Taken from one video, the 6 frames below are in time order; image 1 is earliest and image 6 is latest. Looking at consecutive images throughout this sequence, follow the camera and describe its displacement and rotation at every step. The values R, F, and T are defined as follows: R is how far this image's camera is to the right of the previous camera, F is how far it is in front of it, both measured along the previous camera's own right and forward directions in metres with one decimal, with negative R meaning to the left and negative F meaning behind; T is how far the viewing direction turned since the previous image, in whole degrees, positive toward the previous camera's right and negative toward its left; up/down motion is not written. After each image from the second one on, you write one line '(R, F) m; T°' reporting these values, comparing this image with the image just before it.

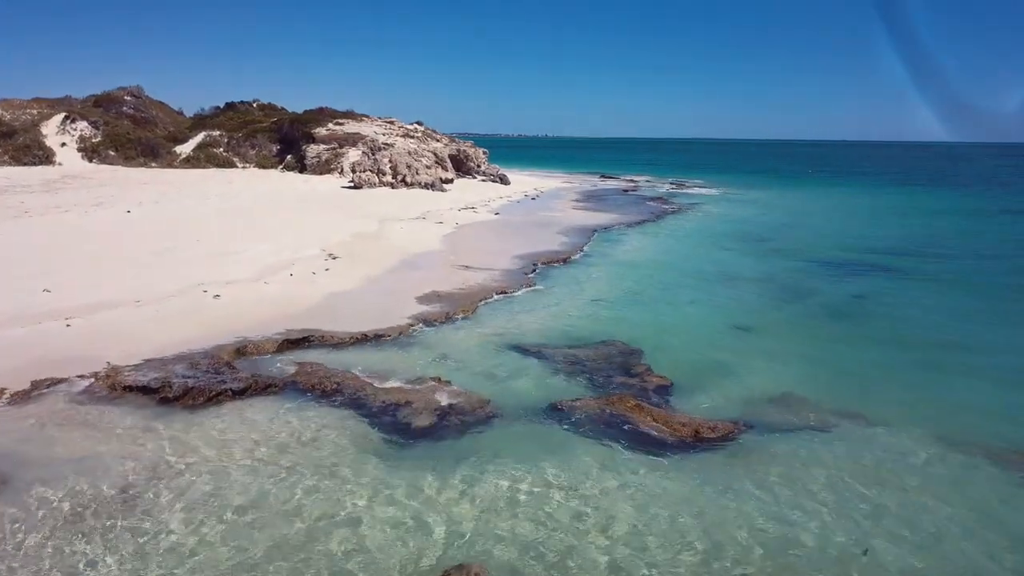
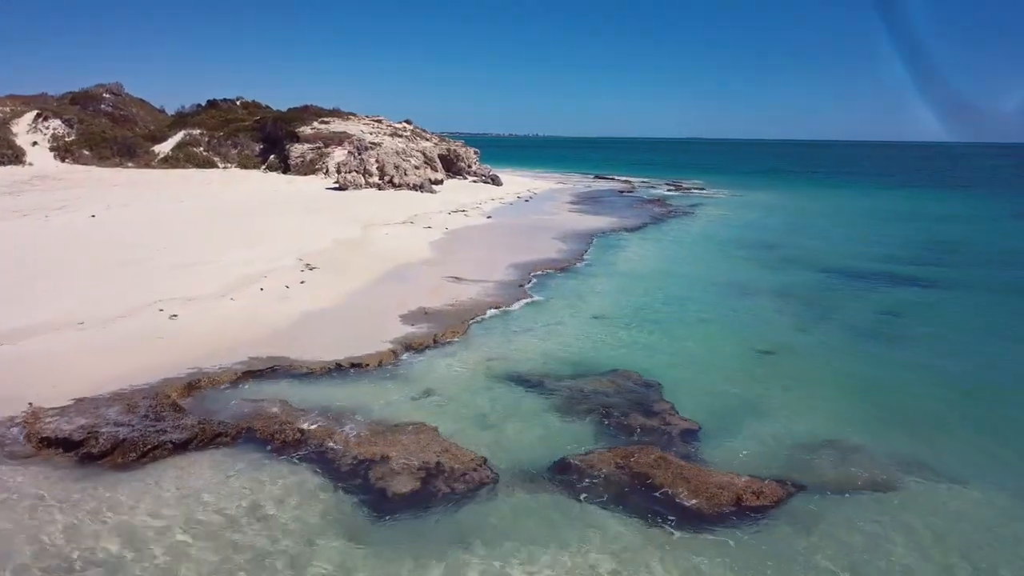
(-0.1, +1.7) m; +1°
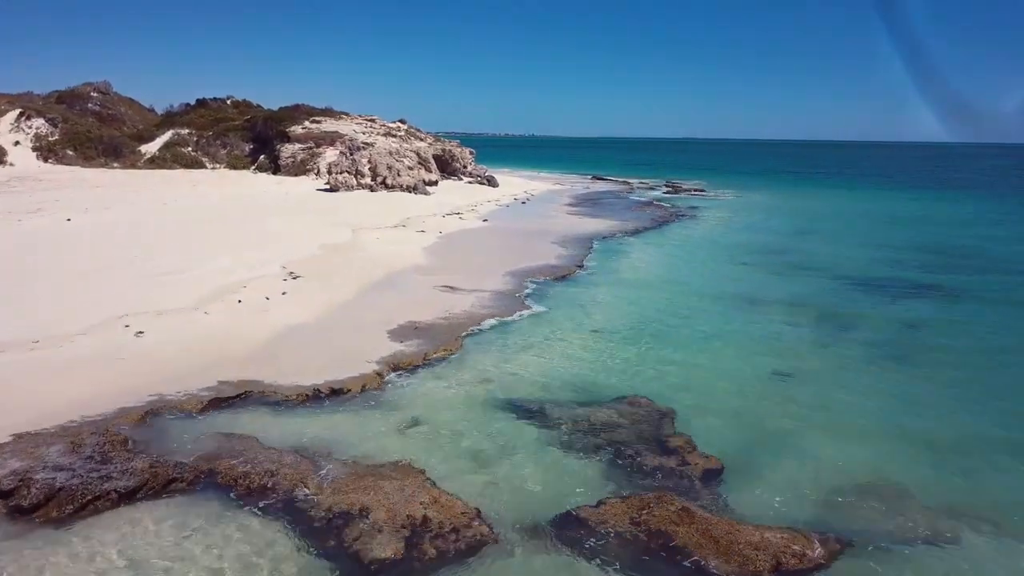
(0.0, +1.1) m; 0°
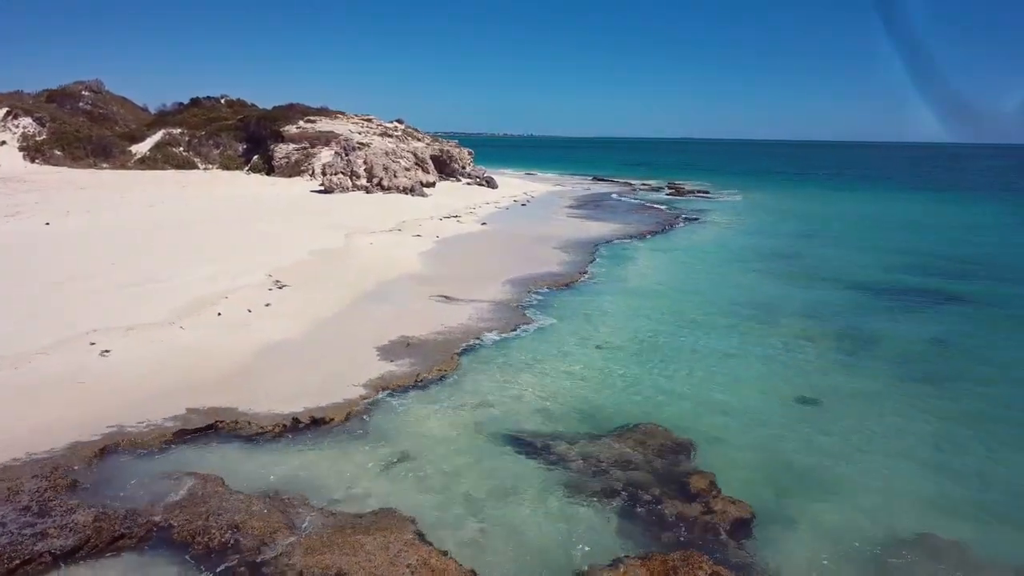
(0.0, +1.0) m; 0°
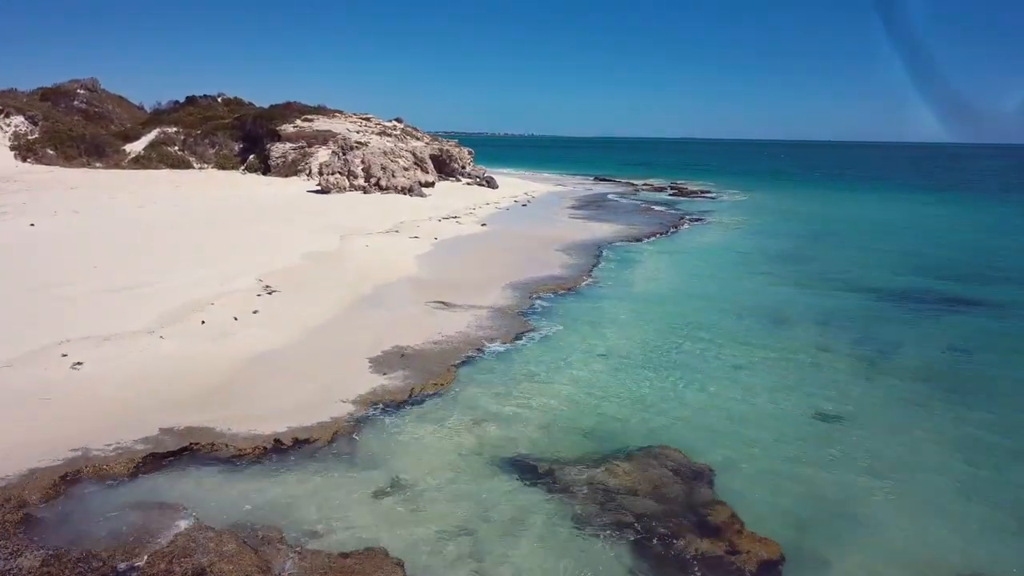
(0.0, +0.7) m; 0°
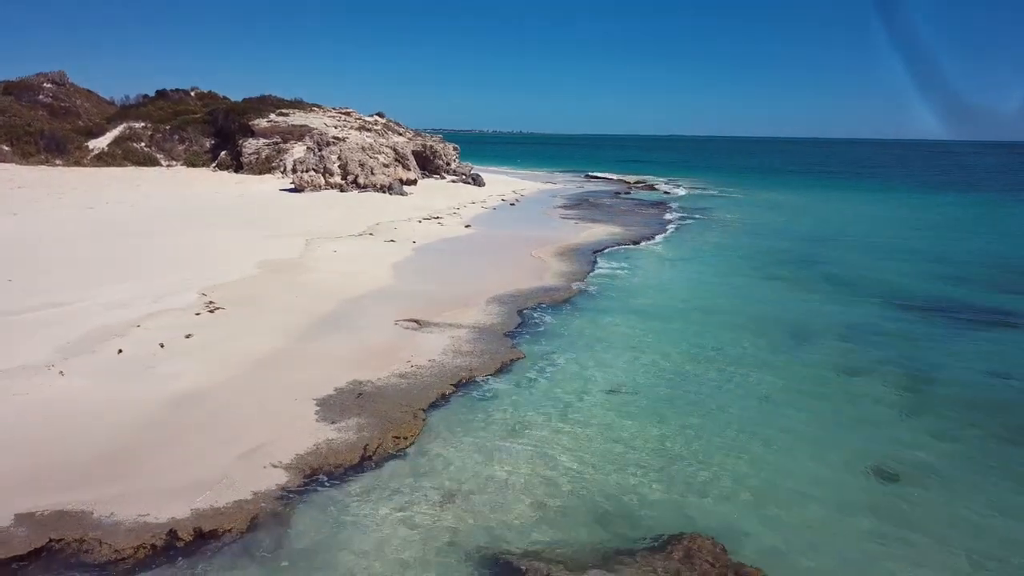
(+0.1, +2.2) m; +1°
